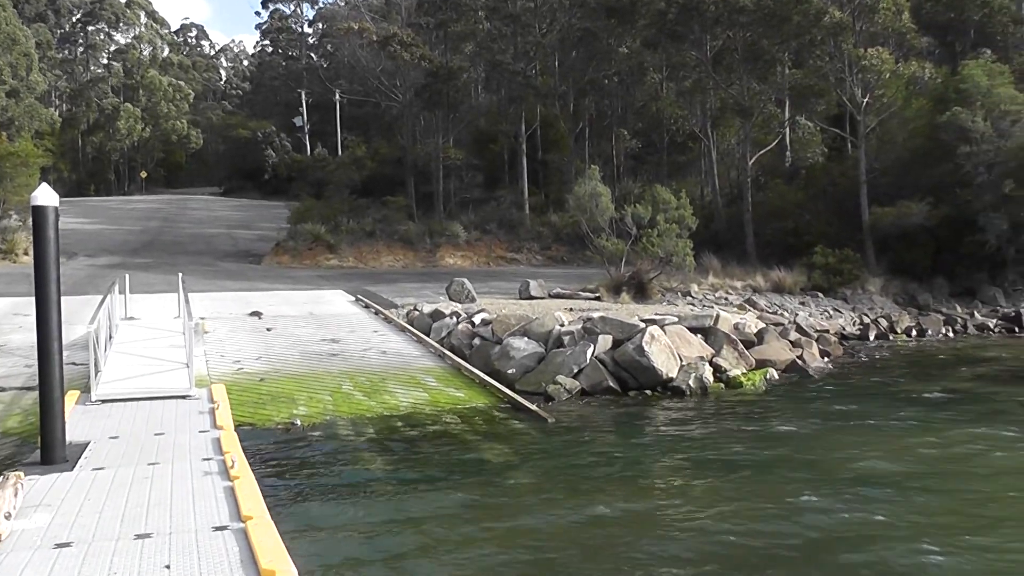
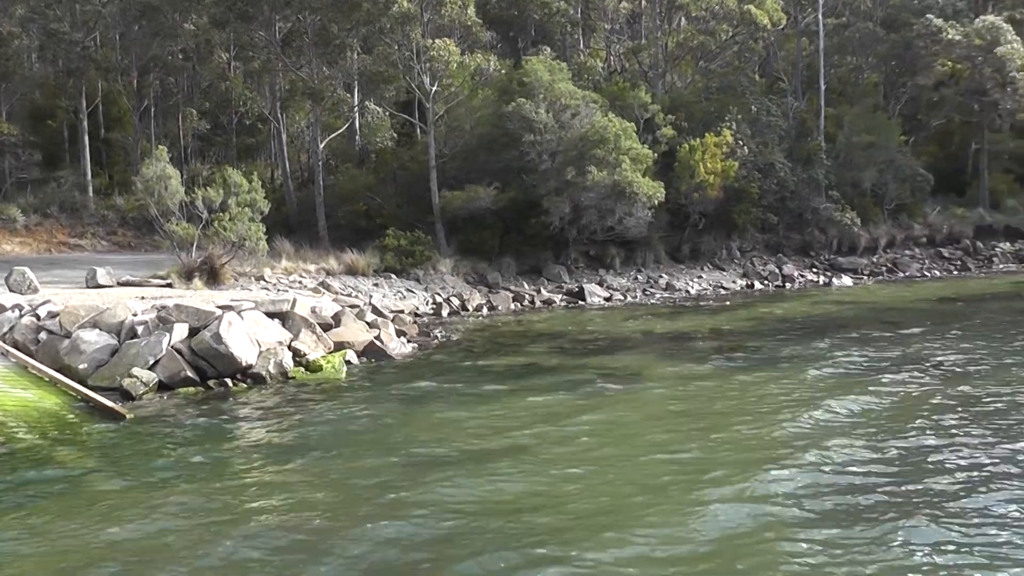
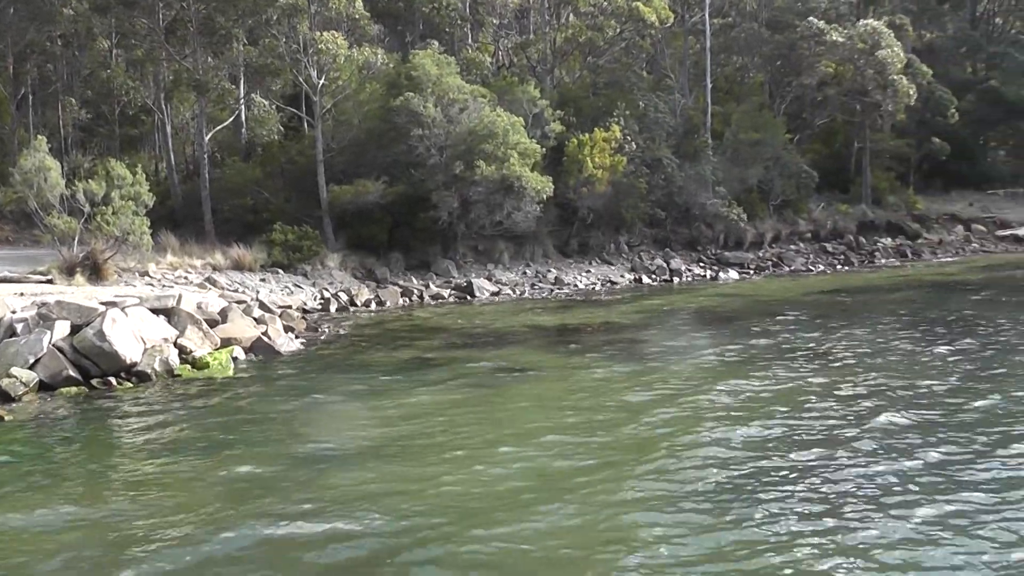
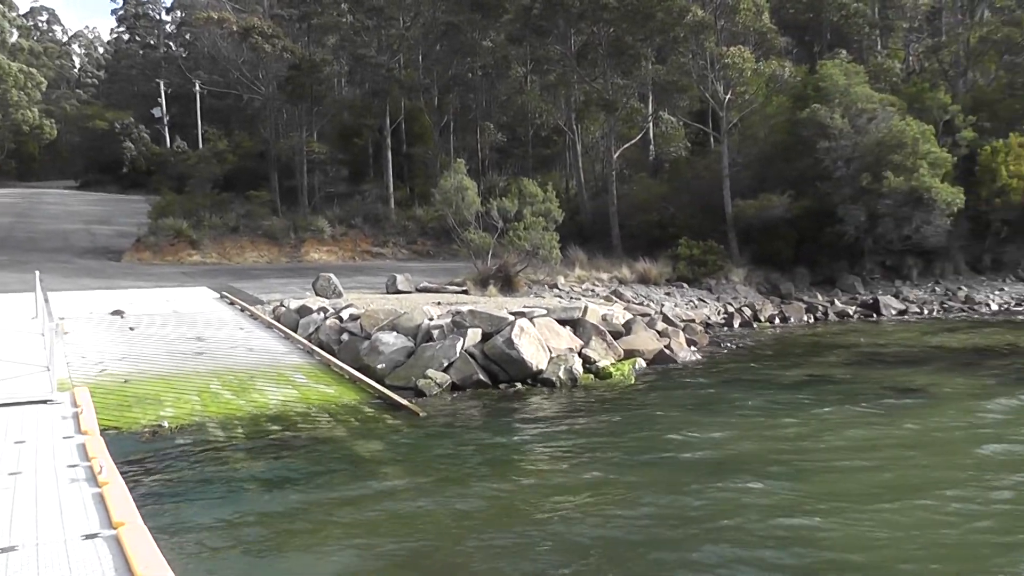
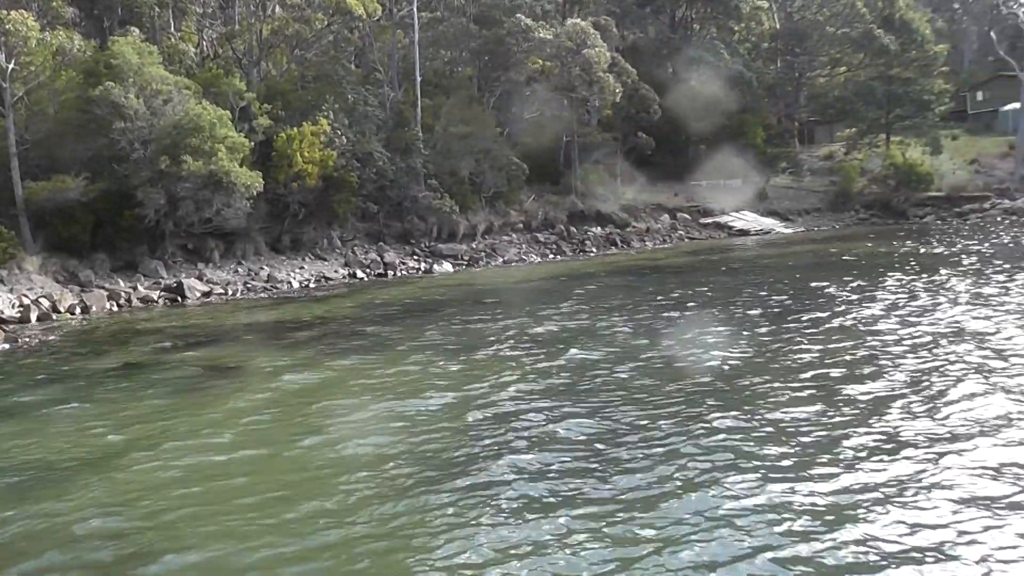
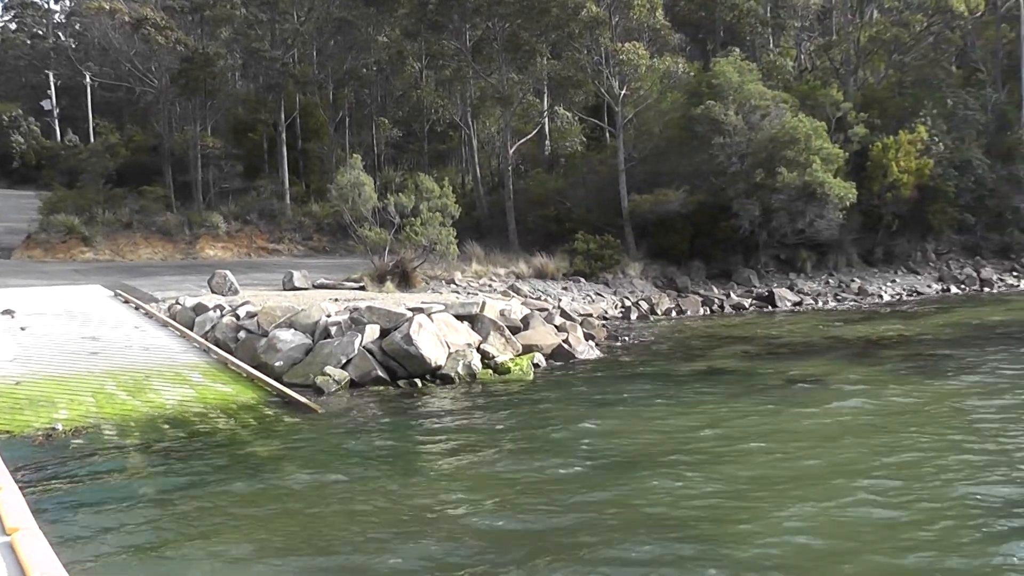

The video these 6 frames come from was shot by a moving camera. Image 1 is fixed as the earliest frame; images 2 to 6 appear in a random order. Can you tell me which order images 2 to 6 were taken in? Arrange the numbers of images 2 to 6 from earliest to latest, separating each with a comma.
4, 6, 2, 3, 5
